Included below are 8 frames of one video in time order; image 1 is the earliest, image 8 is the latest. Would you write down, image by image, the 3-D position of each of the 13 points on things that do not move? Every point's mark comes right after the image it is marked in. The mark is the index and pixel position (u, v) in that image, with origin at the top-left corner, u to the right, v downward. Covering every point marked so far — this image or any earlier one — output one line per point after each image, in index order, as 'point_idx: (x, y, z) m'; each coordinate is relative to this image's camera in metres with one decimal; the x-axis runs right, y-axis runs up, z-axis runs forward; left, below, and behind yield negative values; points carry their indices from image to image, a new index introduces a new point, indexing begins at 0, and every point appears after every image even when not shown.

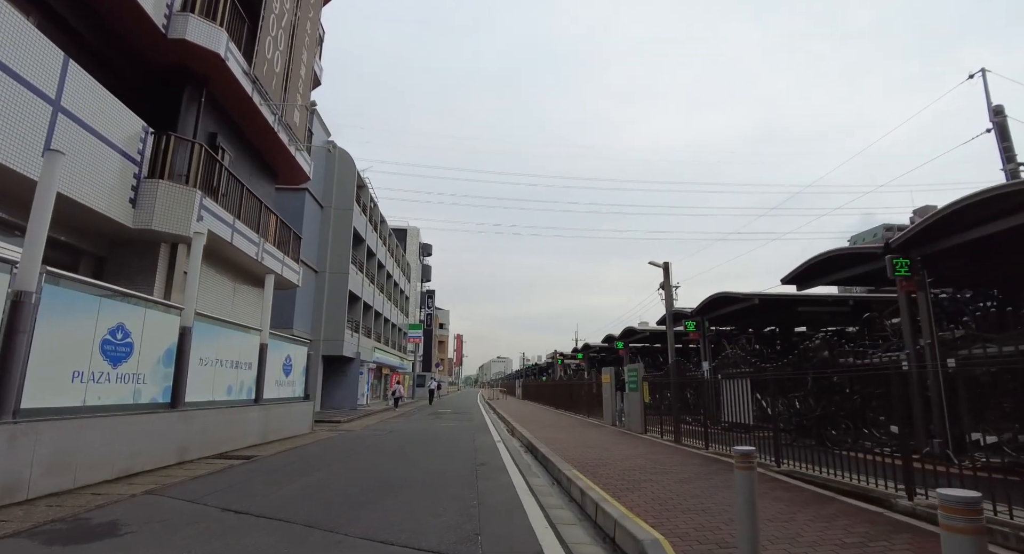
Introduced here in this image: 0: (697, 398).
0: (+4.1, -2.6, +12.6) m
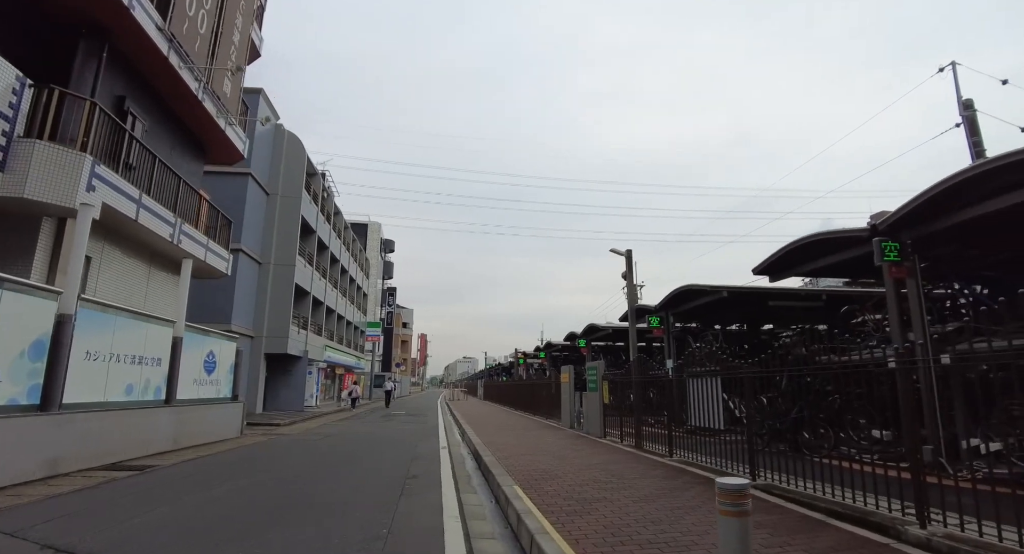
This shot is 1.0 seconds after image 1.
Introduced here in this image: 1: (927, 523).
0: (+3.0, -2.4, +11.4) m
1: (+3.5, -2.1, +4.8) m
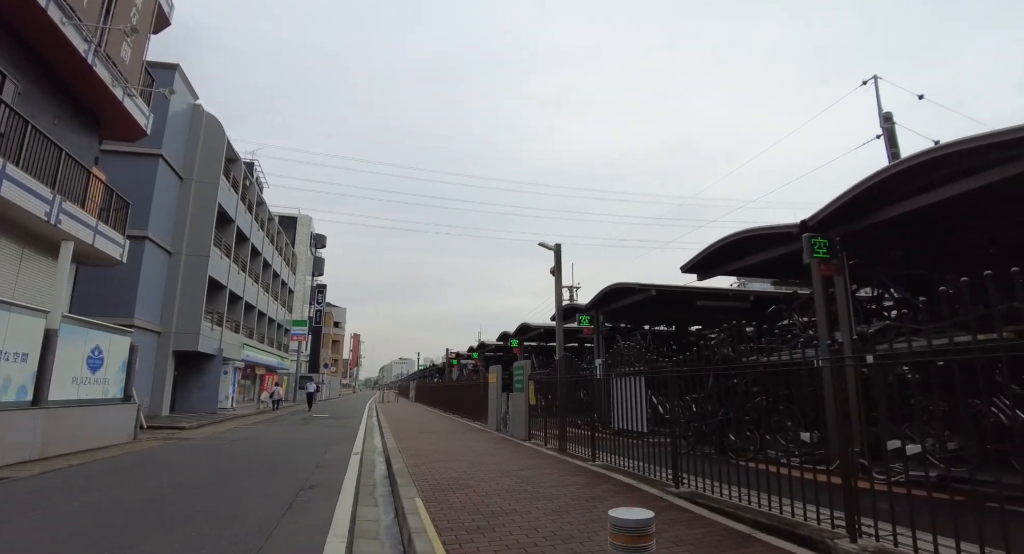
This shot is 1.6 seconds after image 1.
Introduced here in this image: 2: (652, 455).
0: (+1.4, -2.3, +10.9) m
1: (+2.7, -2.0, +4.3) m
2: (+2.3, -2.9, +9.3) m
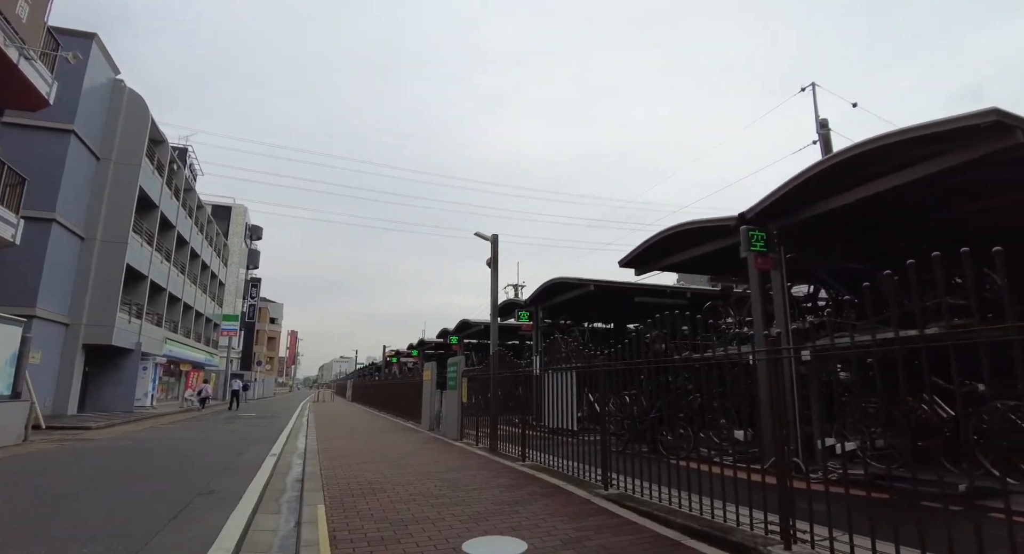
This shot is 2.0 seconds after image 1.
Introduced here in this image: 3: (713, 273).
0: (+0.1, -2.1, +10.4) m
1: (+2.0, -1.9, +4.0) m
2: (+1.1, -2.8, +8.9) m
3: (+3.9, +0.1, +11.1) m
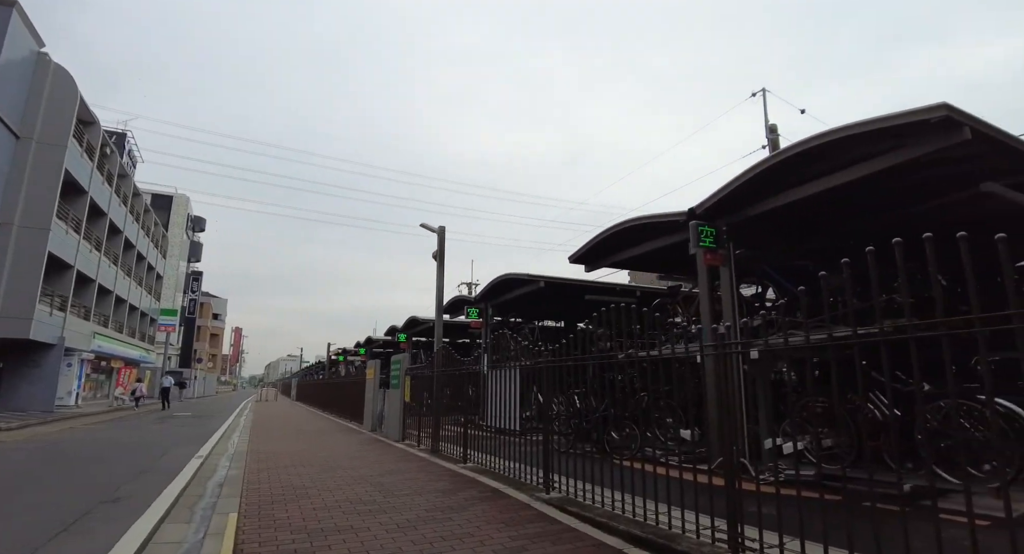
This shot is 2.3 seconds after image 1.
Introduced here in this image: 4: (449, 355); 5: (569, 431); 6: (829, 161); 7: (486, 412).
0: (-0.9, -2.0, +10.0) m
1: (+1.5, -1.8, +3.8) m
2: (+0.3, -2.7, +8.6) m
3: (+2.9, +0.1, +11.0) m
4: (-1.2, -1.5, +10.6) m
5: (+0.8, -2.2, +7.9) m
6: (+3.6, +1.3, +6.3) m
7: (-0.4, -2.3, +9.3) m
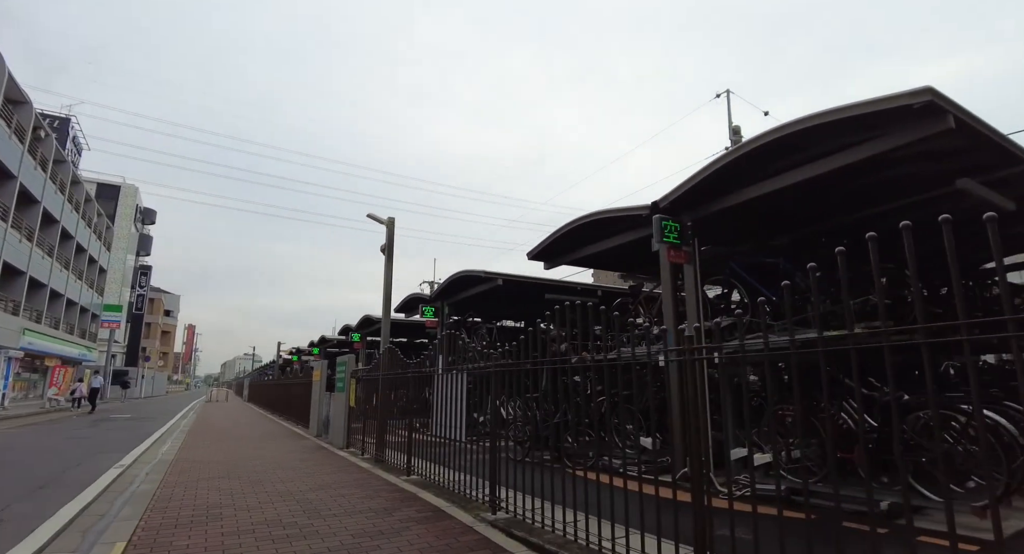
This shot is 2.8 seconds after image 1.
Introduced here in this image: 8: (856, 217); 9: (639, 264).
0: (-1.7, -2.0, +9.3) m
1: (+1.1, -1.8, +3.2) m
2: (-0.5, -2.7, +8.0) m
3: (+2.1, +0.1, +10.5) m
4: (-2.0, -1.4, +9.9) m
5: (+0.2, -2.1, +7.4) m
6: (+3.1, +1.3, +5.9) m
7: (-1.2, -2.2, +8.7) m
8: (+4.2, +0.7, +6.9) m
9: (+2.4, +0.2, +10.3) m
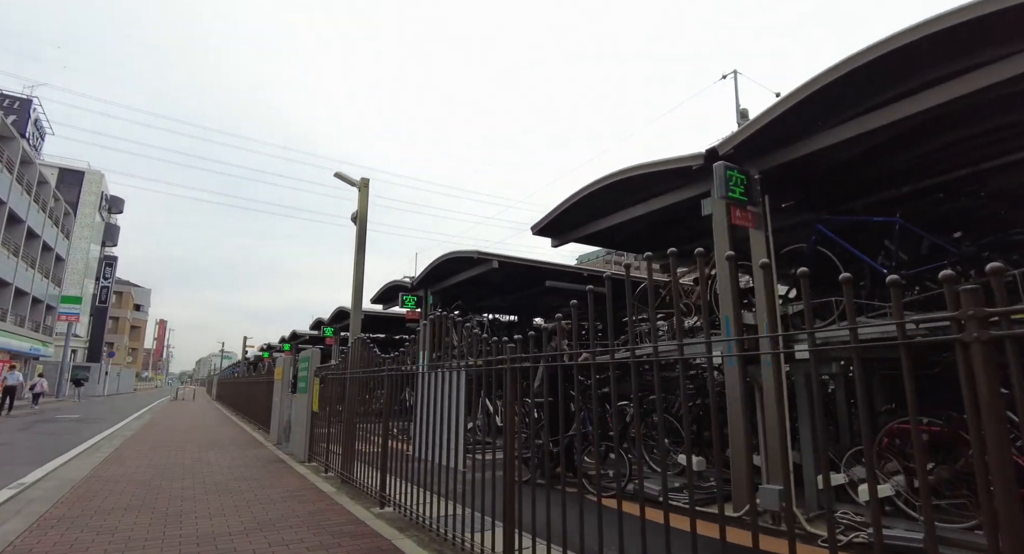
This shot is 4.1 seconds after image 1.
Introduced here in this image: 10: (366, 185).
0: (-1.6, -1.6, +7.5) m
1: (+1.3, -1.5, +1.6) m
2: (-0.4, -2.4, +6.2) m
3: (+2.1, +0.4, +8.8) m
4: (-2.0, -1.1, +8.2) m
5: (+0.2, -1.8, +5.7) m
6: (+3.2, +1.6, +4.3) m
7: (-1.1, -1.9, +6.9) m
8: (+4.4, +1.0, +5.3) m
9: (+2.4, +0.5, +8.6) m
10: (-2.0, +1.2, +7.6) m
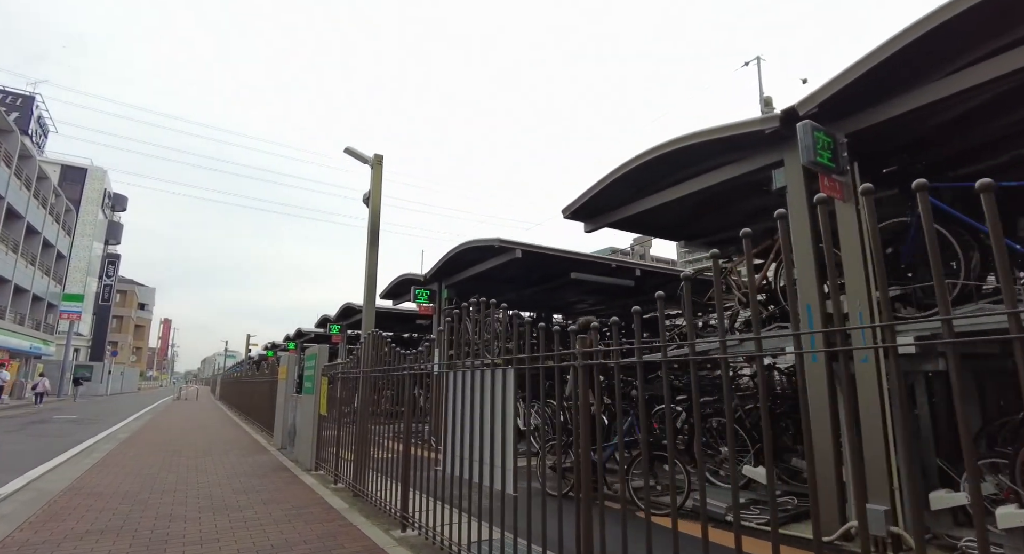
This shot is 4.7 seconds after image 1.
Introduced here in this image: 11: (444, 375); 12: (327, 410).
0: (-1.3, -1.5, +6.8) m
1: (+1.6, -1.4, +0.8) m
2: (-0.1, -2.2, +5.4) m
3: (+2.5, +0.6, +8.0) m
4: (-1.6, -0.9, +7.4) m
5: (+0.6, -1.7, +4.9) m
6: (+3.6, +1.7, +3.5) m
7: (-0.8, -1.7, +6.2) m
8: (+4.7, +1.2, +4.5) m
9: (+2.7, +0.7, +7.8) m
10: (-1.6, +1.4, +6.8) m
11: (-0.6, -1.1, +6.1) m
12: (-2.6, -1.9, +8.3) m
